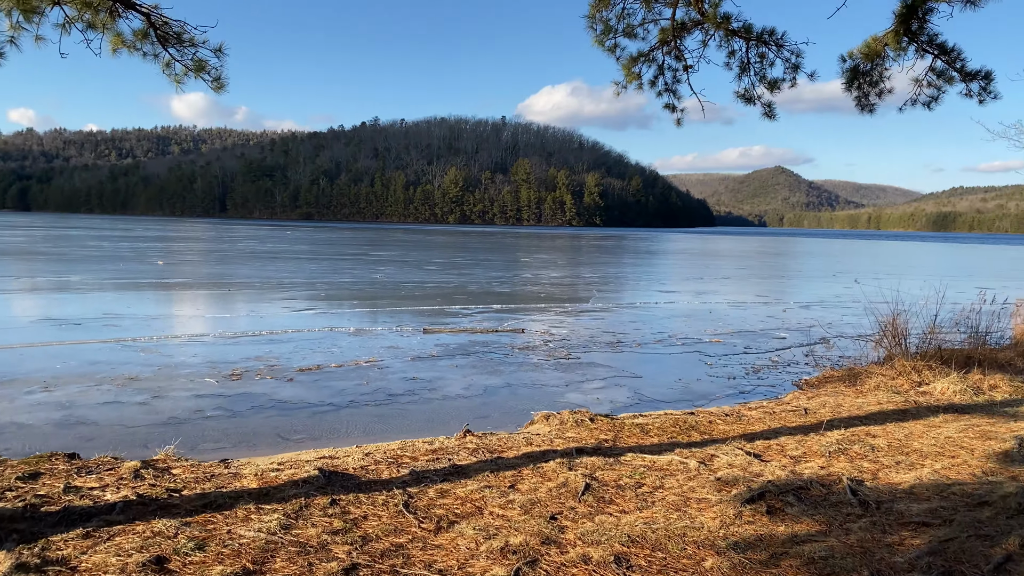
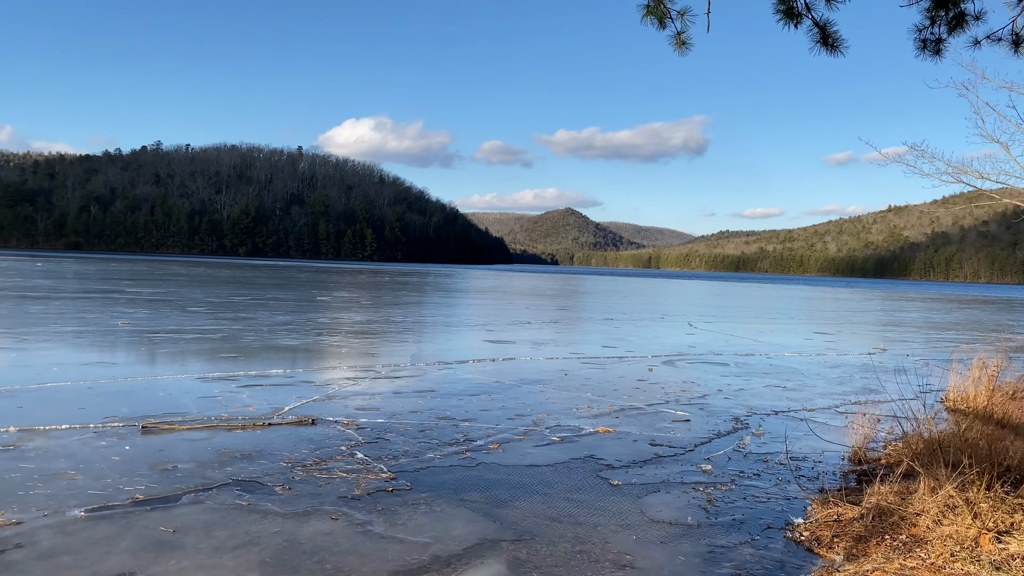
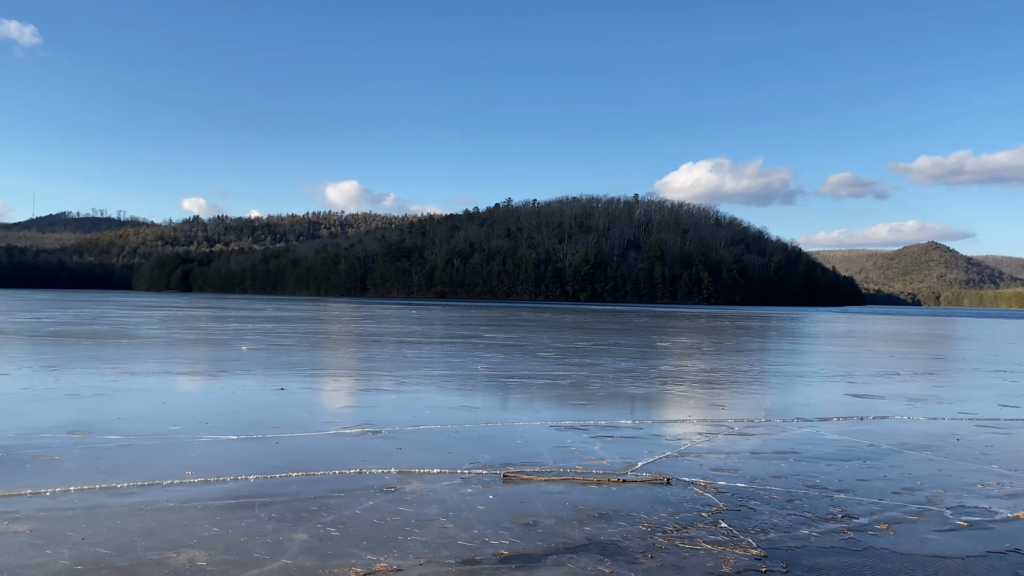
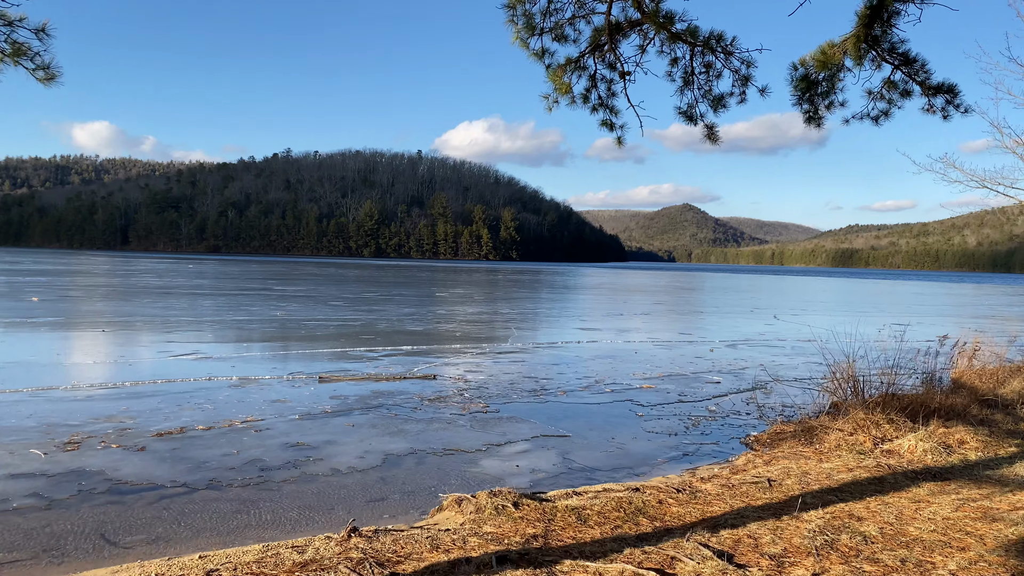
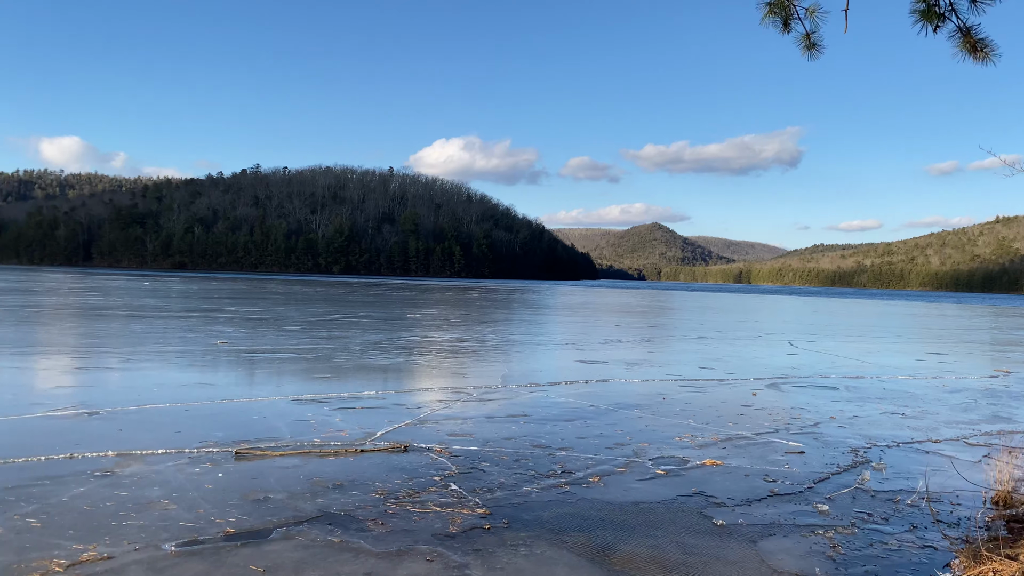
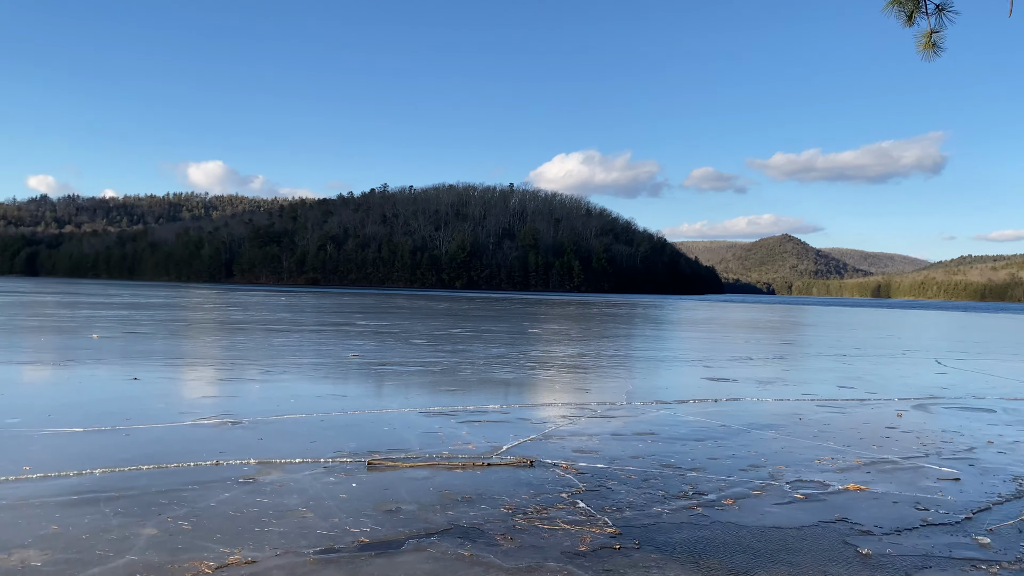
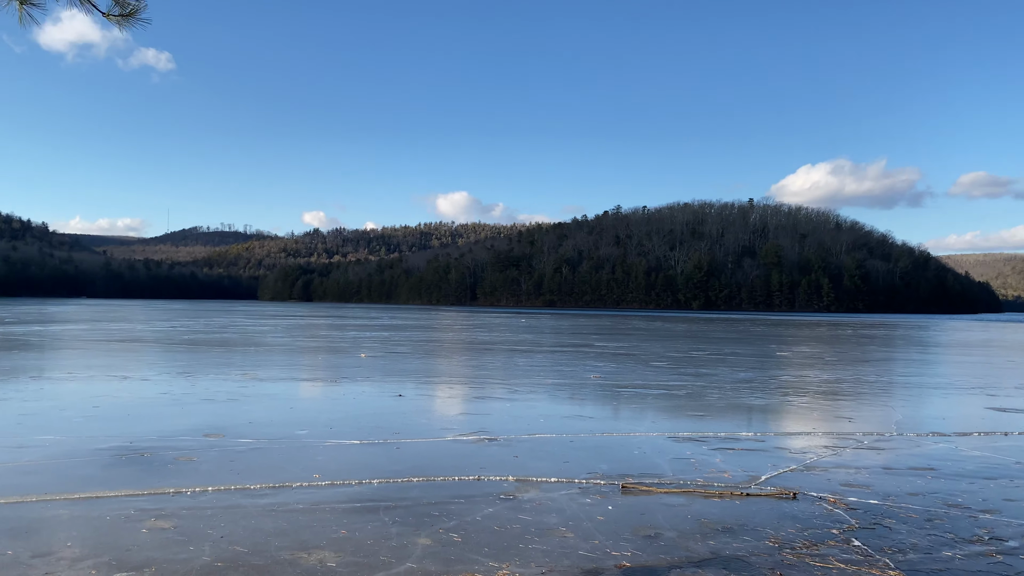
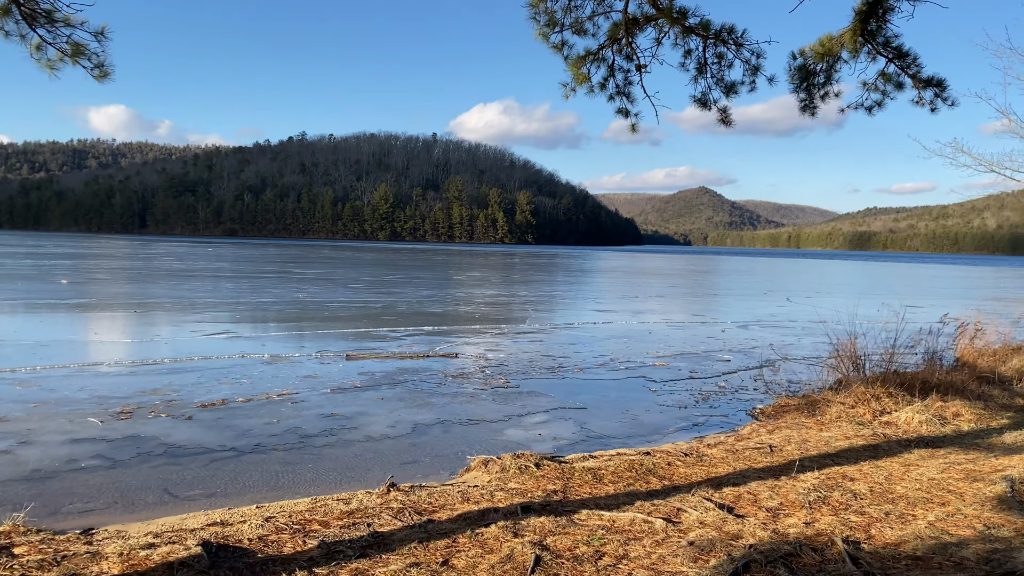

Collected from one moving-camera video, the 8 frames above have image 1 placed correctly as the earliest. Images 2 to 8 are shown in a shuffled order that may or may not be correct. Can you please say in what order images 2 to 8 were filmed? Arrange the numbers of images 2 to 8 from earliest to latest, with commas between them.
8, 4, 2, 5, 6, 3, 7
